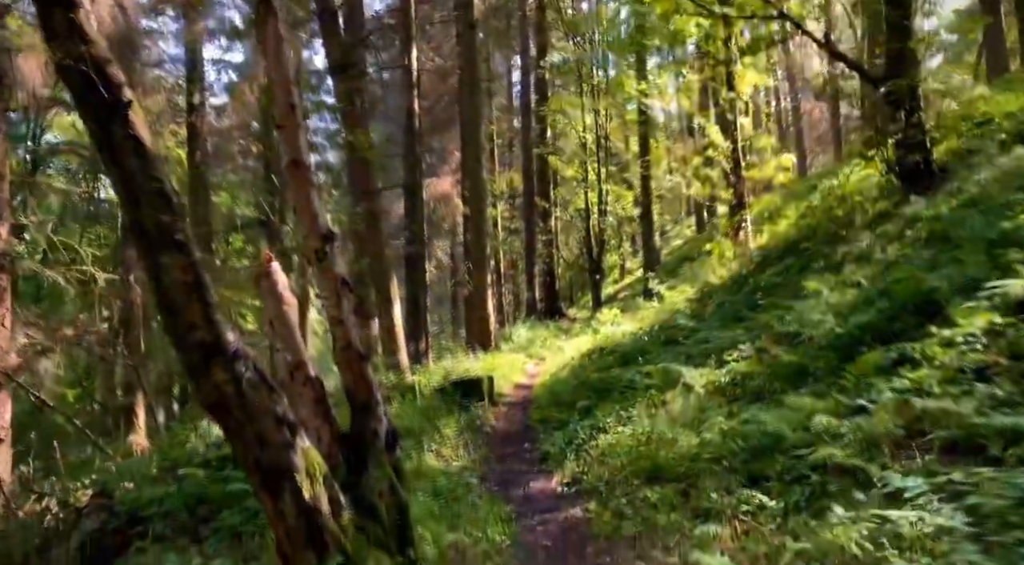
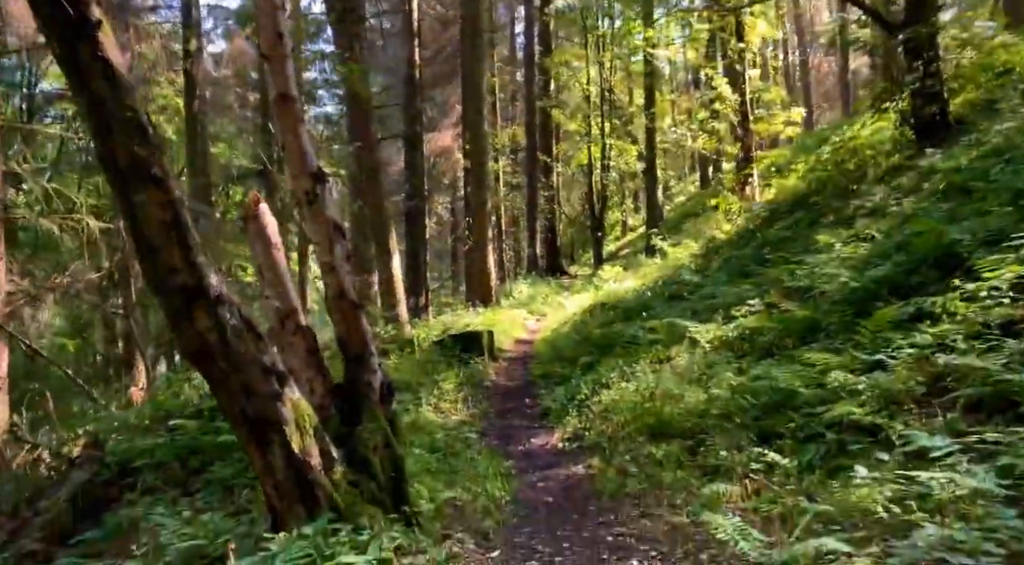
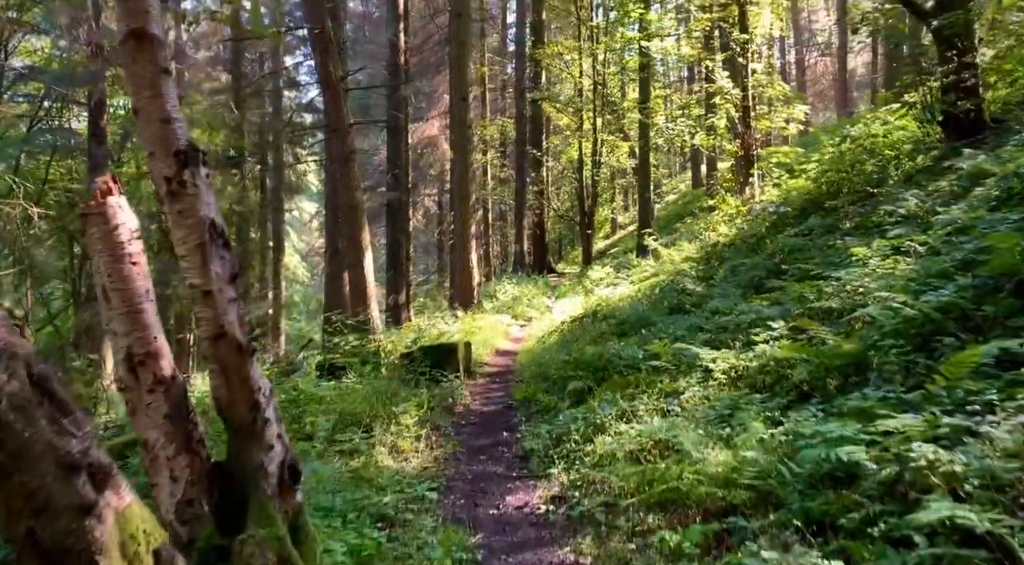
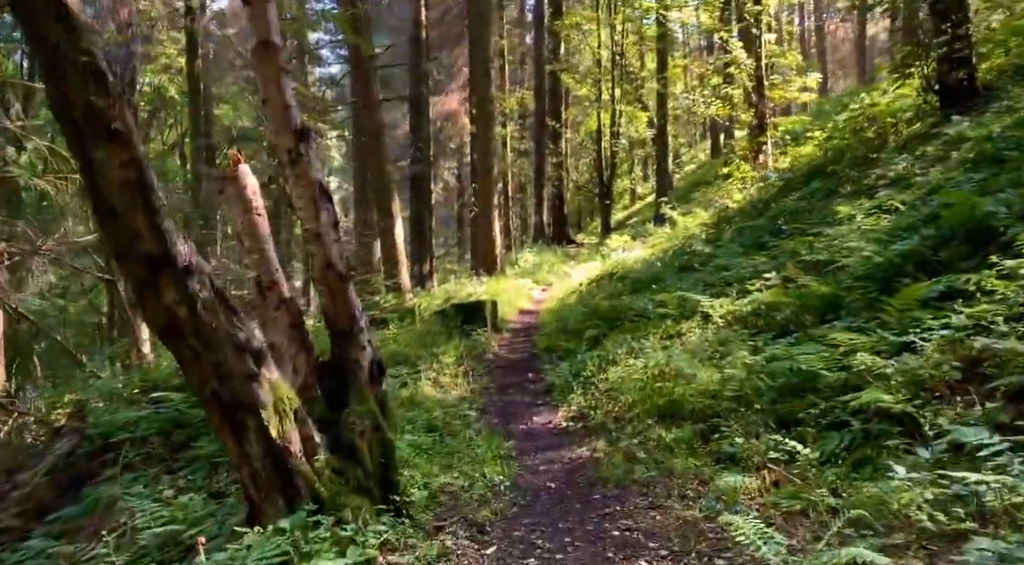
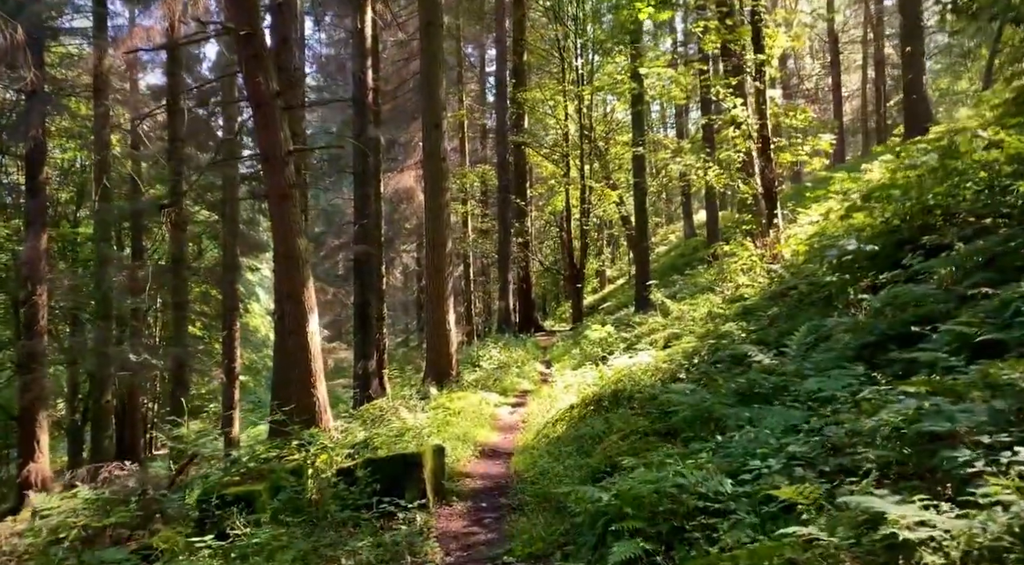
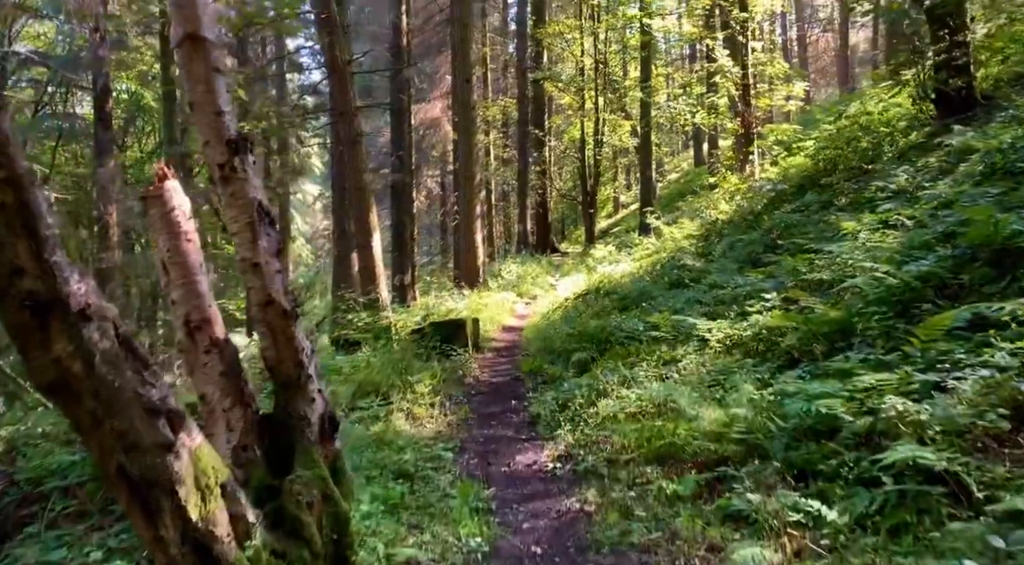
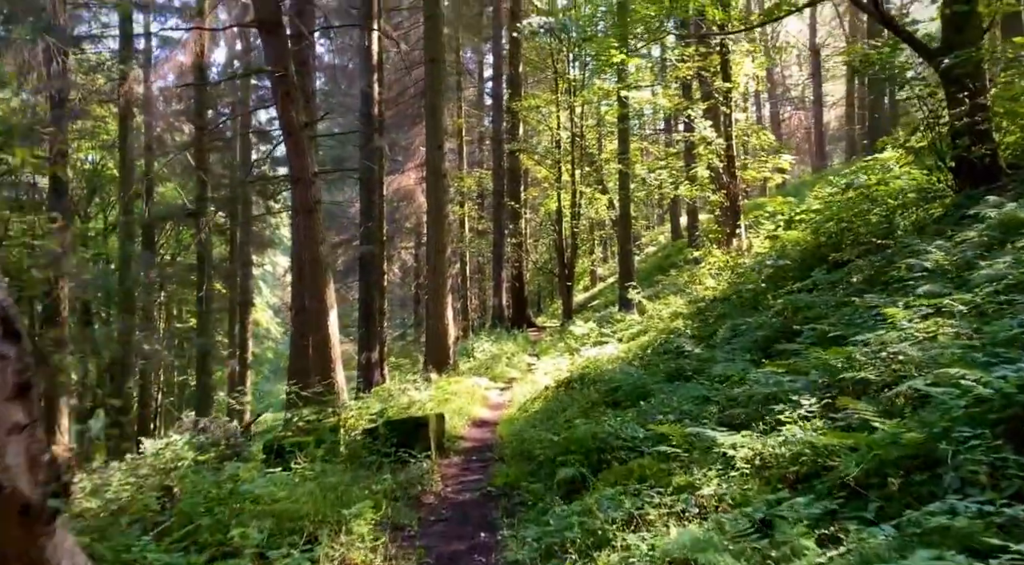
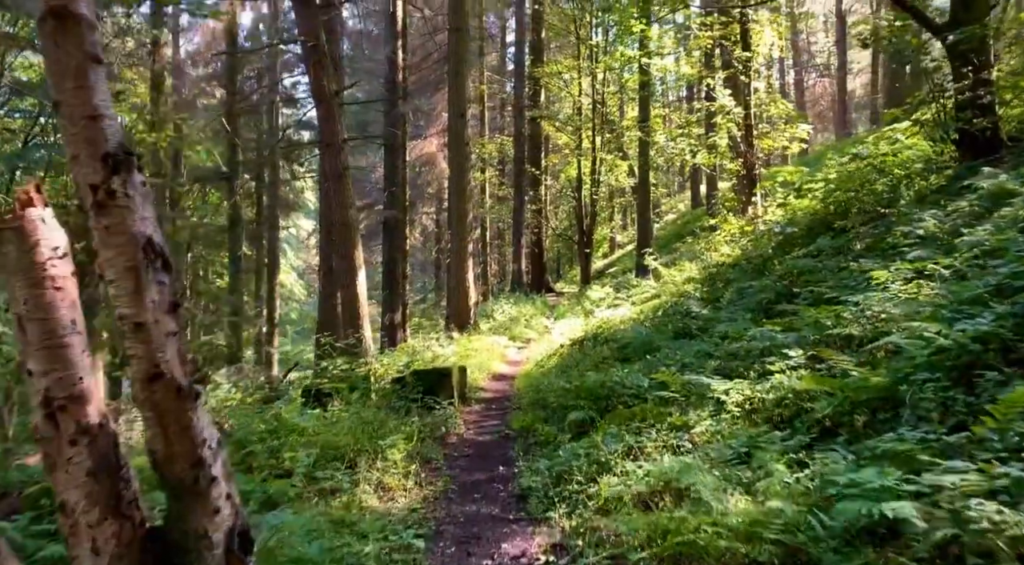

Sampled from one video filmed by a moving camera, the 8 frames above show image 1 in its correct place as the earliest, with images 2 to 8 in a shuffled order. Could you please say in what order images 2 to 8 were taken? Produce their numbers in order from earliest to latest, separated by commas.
2, 4, 6, 3, 8, 7, 5
